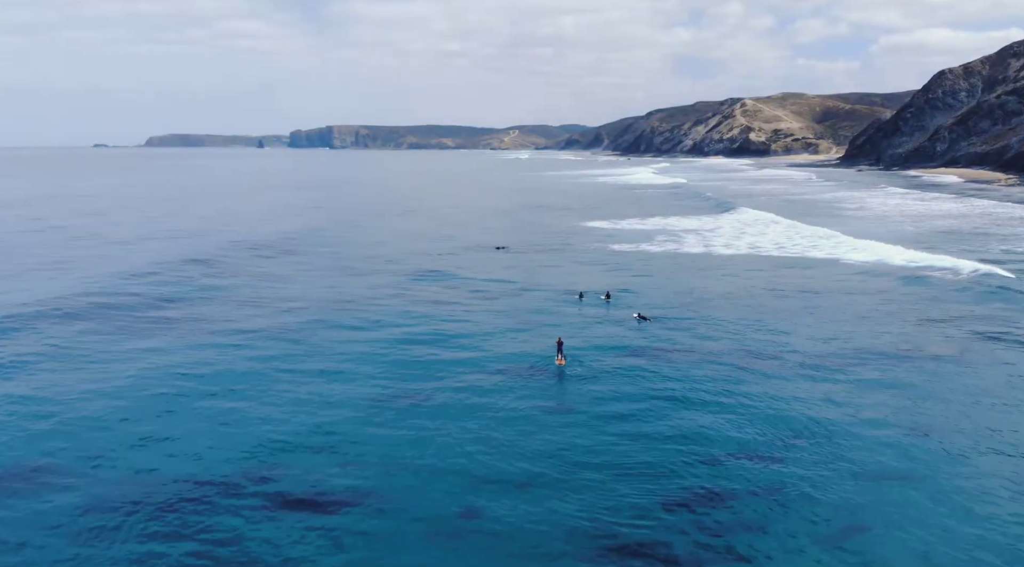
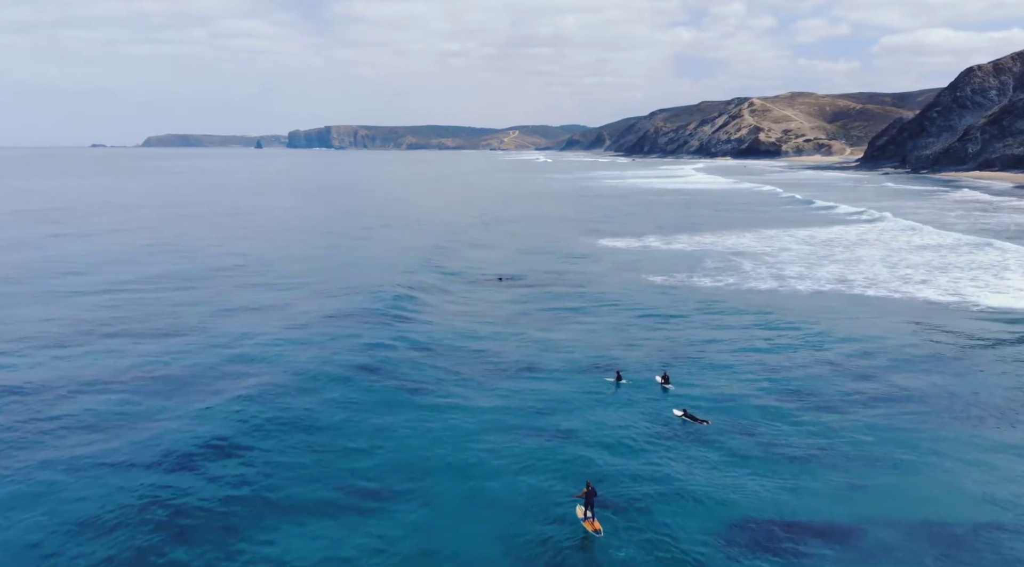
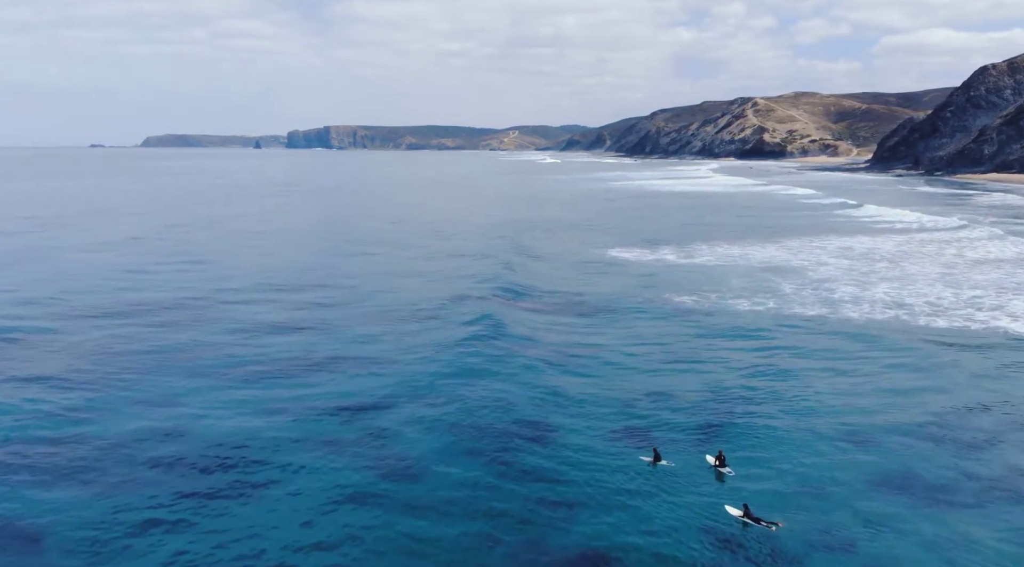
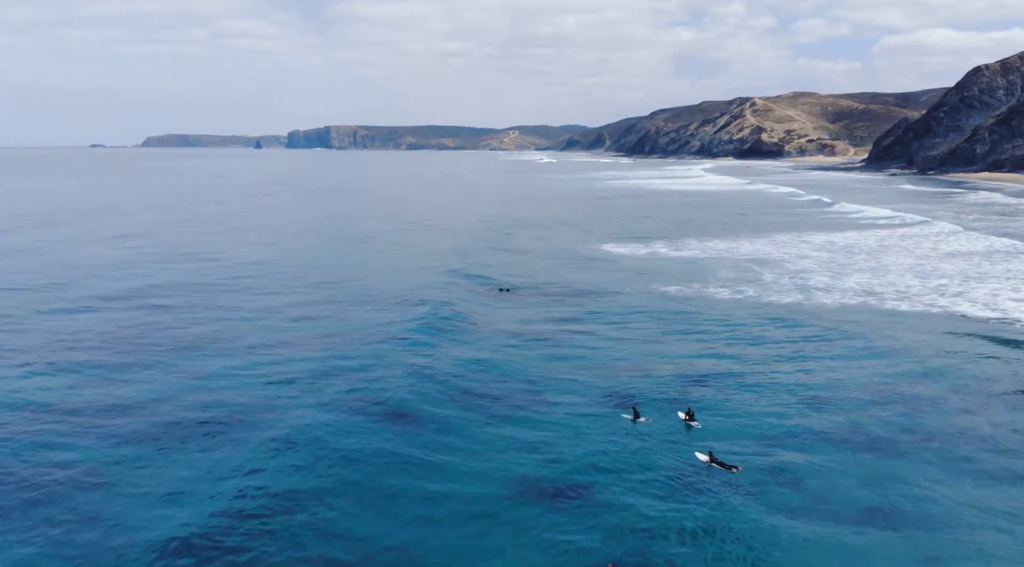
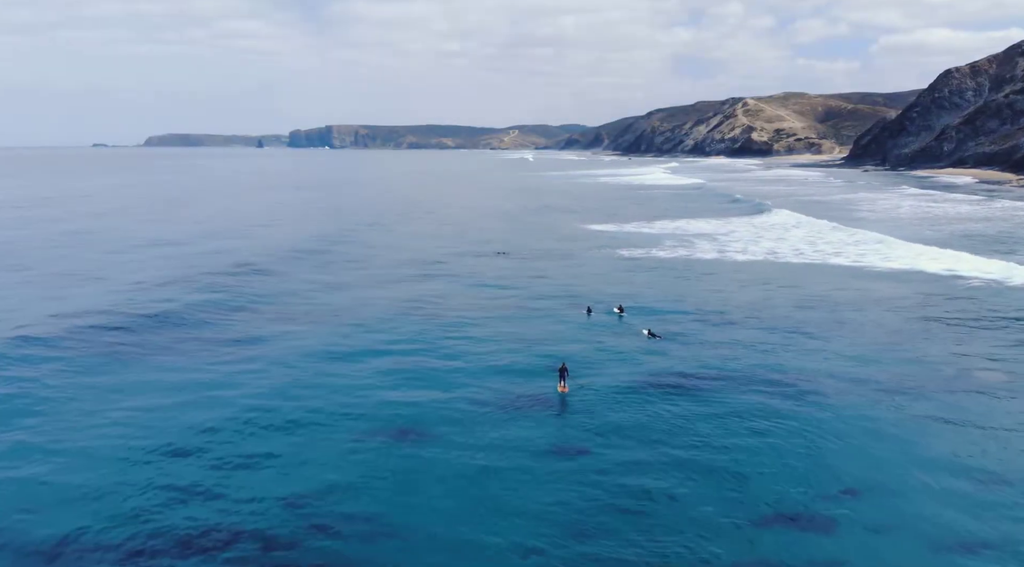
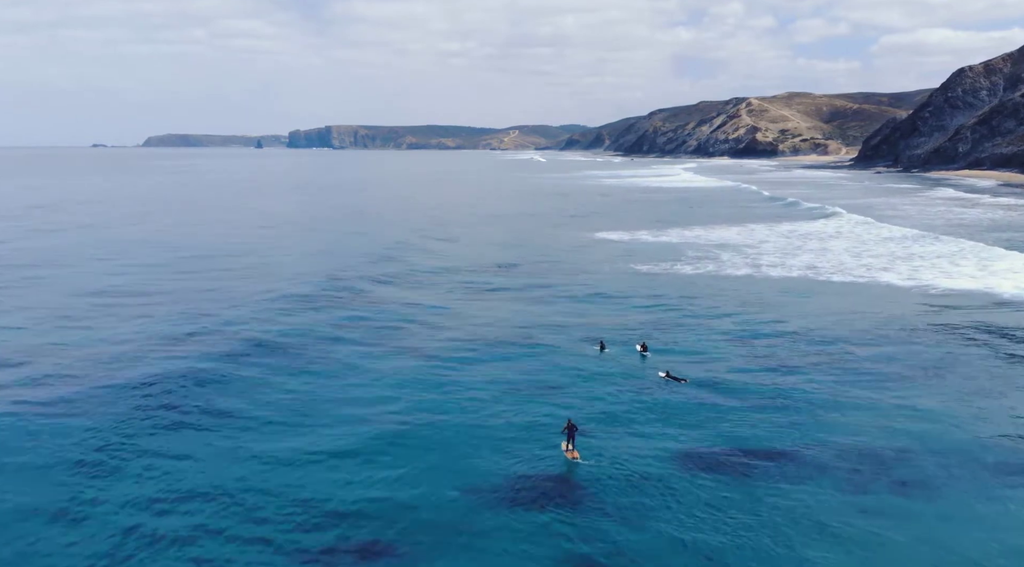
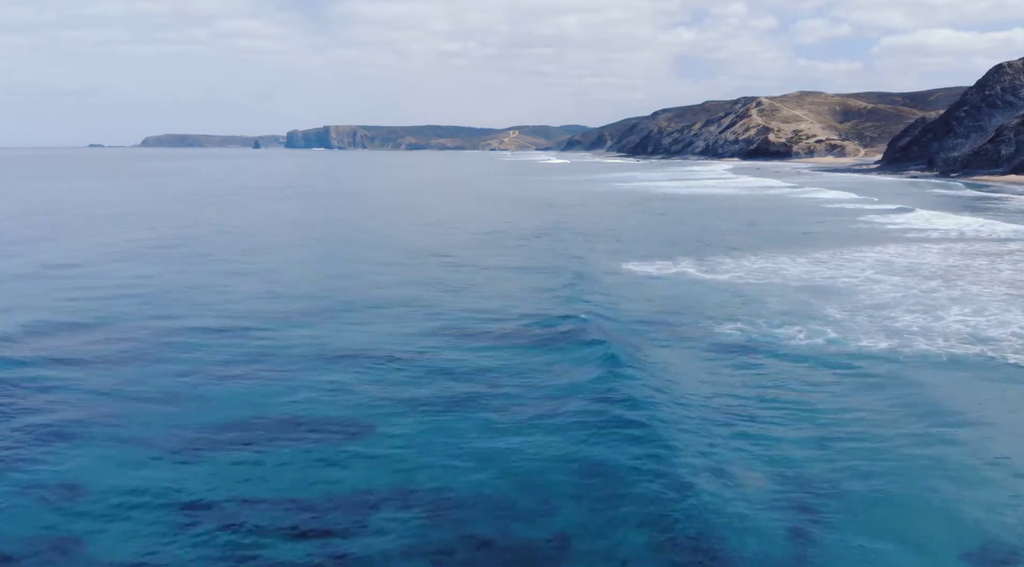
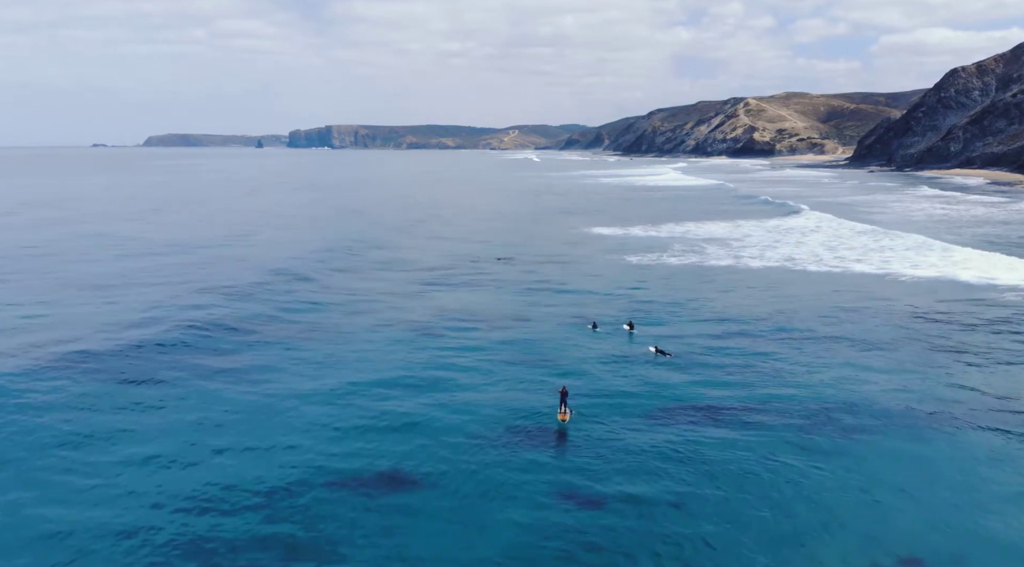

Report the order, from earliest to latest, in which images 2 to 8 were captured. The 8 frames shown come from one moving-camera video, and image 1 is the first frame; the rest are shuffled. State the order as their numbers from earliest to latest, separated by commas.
5, 8, 6, 2, 4, 3, 7
